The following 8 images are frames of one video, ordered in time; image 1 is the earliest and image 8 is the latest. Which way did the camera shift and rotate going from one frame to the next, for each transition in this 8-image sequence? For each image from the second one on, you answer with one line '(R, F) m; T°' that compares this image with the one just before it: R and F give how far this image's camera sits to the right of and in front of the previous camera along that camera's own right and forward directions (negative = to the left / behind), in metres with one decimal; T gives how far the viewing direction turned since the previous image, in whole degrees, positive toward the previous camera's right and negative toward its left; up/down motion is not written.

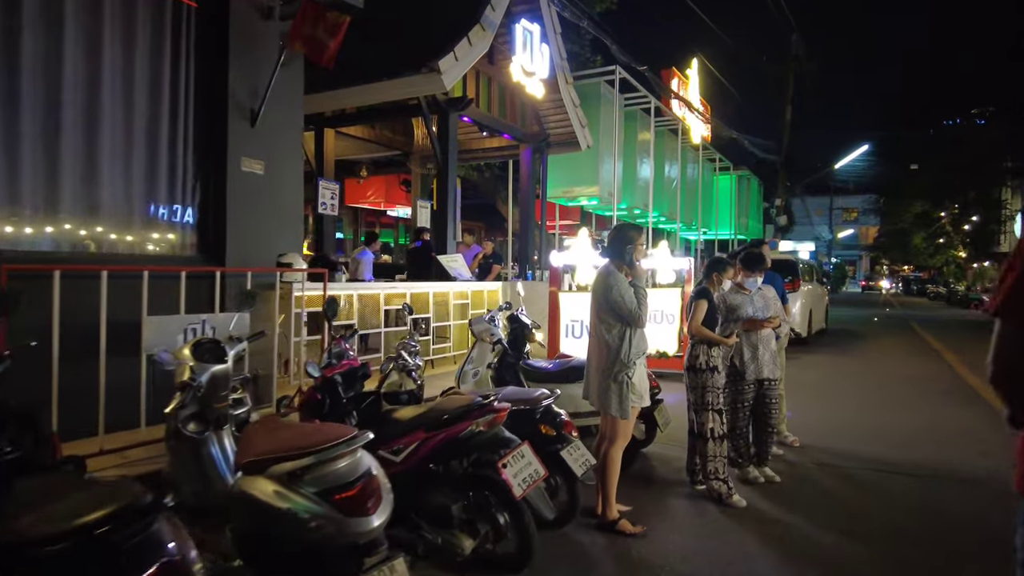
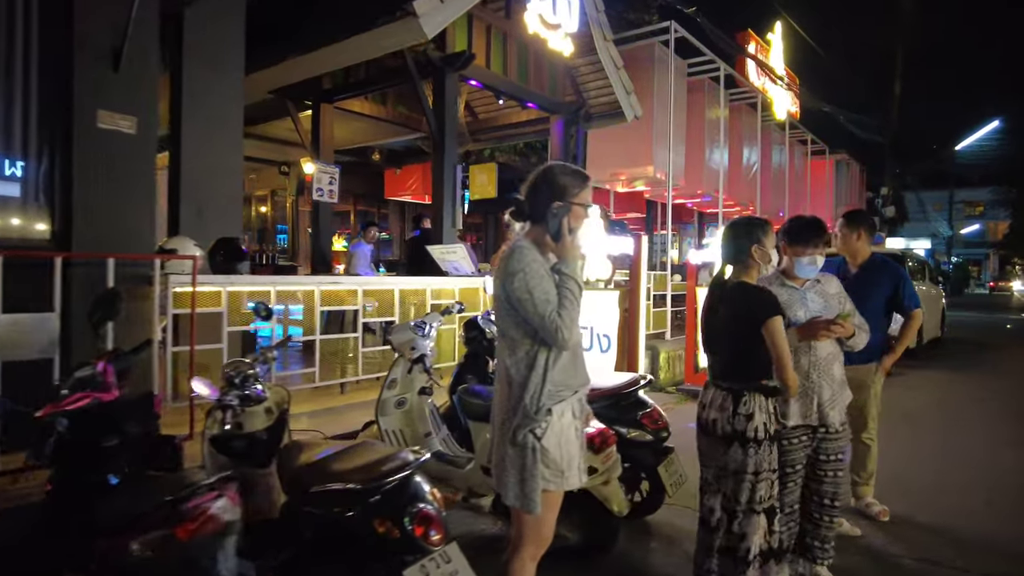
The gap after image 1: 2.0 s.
(+0.9, +1.8) m; -8°
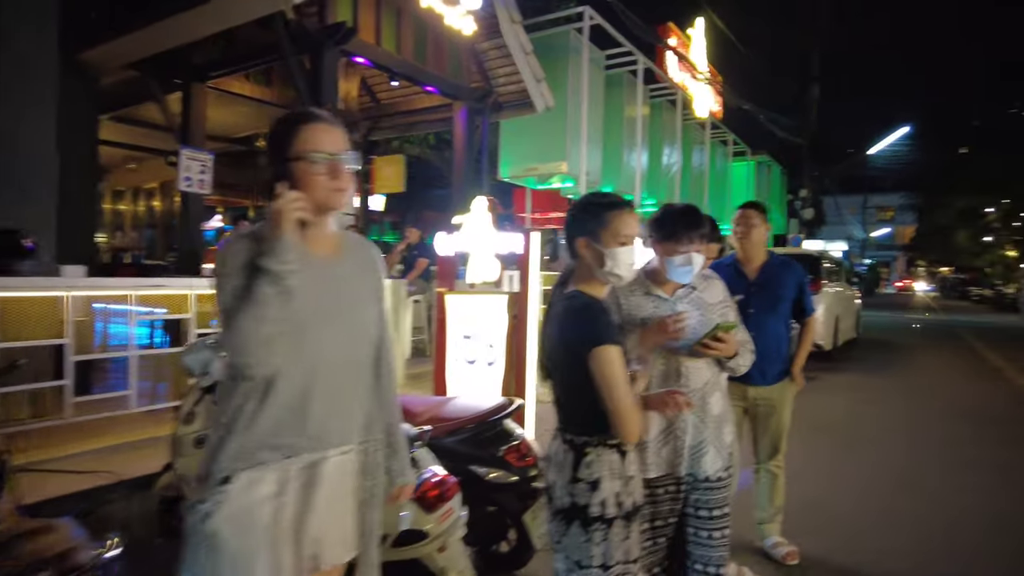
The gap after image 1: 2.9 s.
(+0.5, +0.8) m; +6°
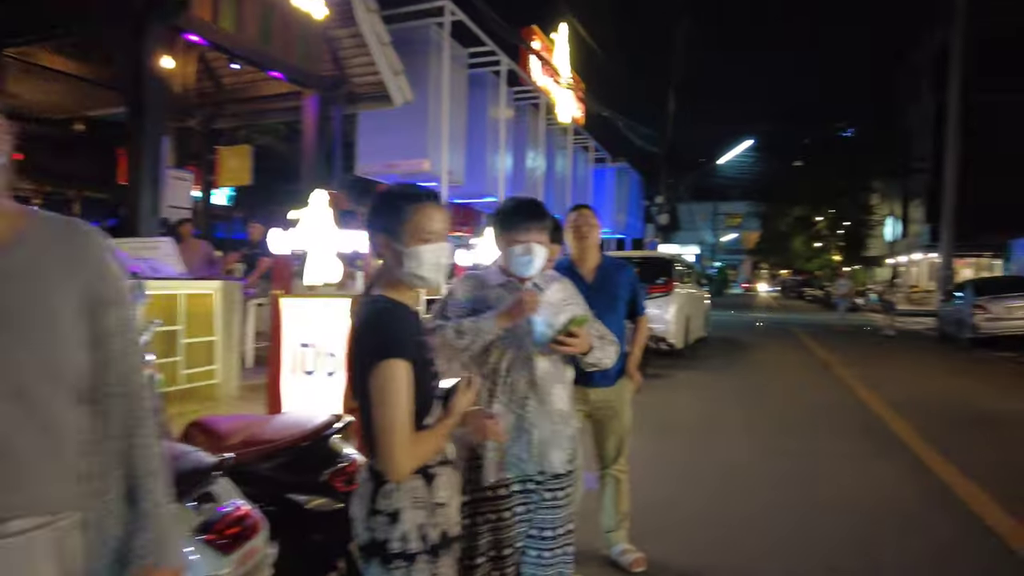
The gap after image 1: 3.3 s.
(+0.2, +0.3) m; +11°
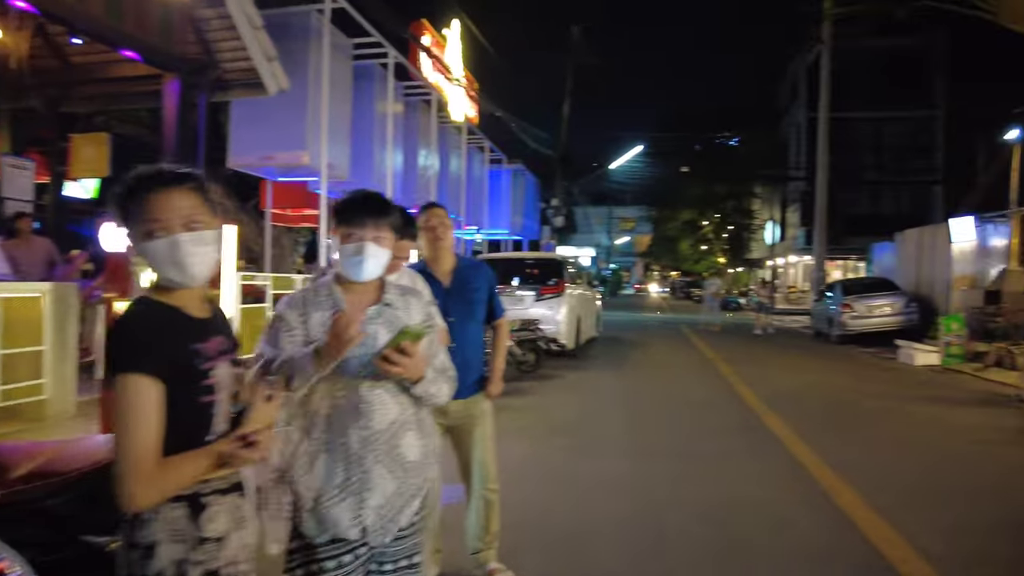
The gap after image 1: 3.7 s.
(+0.2, +0.3) m; +8°
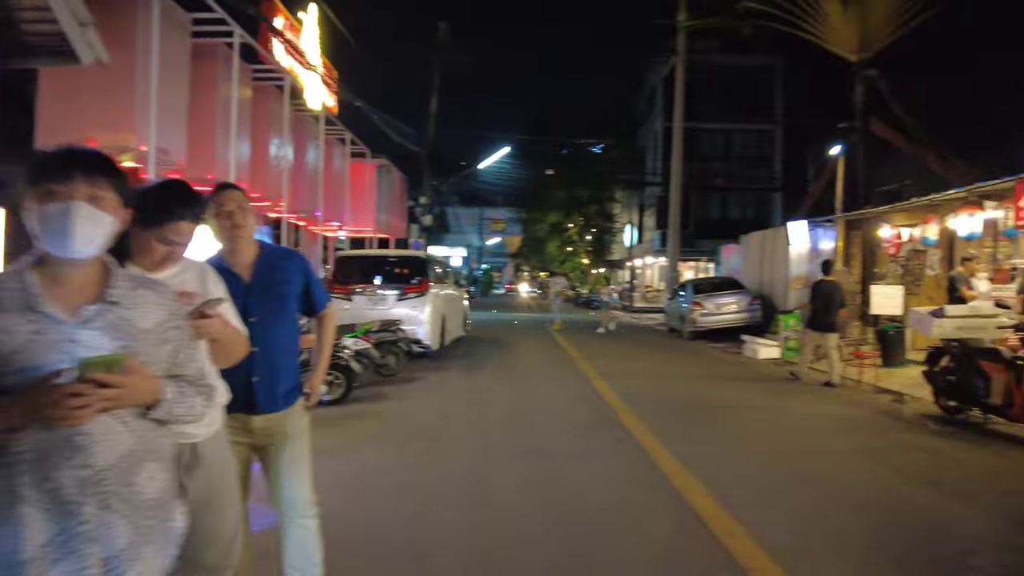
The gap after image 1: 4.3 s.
(+0.2, +0.3) m; +11°
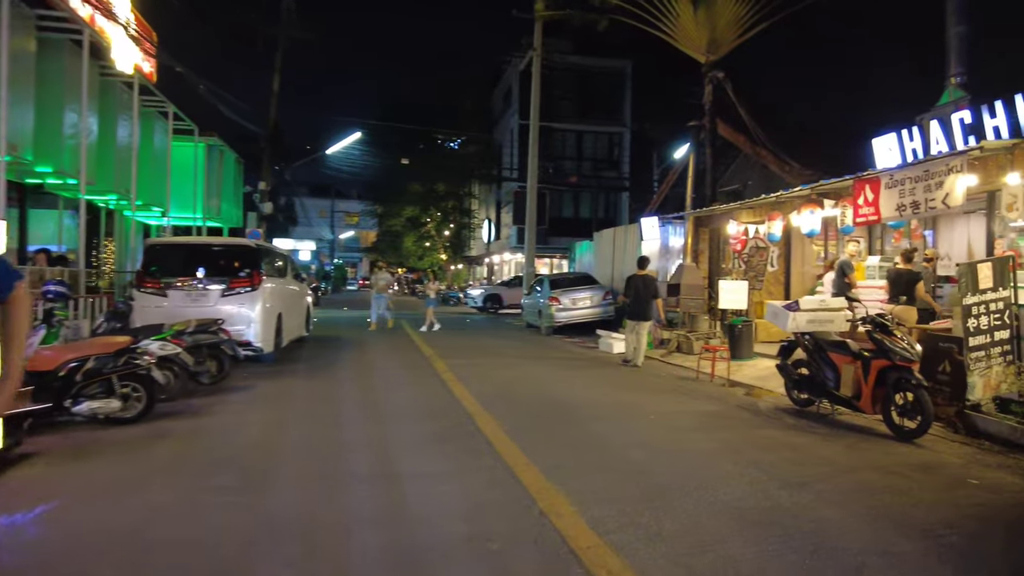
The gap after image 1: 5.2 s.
(+0.1, +0.9) m; +12°
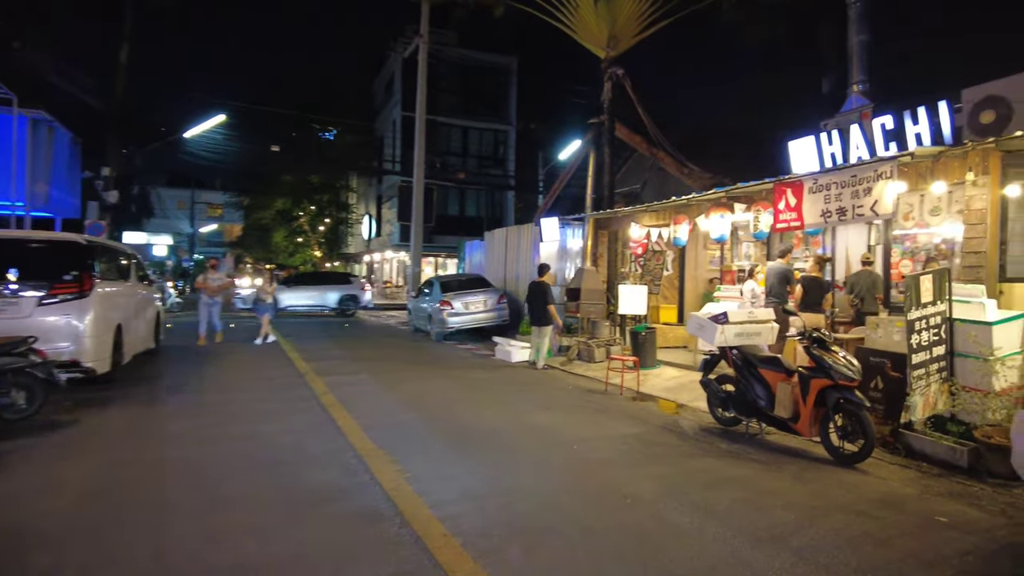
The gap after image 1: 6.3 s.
(-0.2, +1.2) m; +11°
